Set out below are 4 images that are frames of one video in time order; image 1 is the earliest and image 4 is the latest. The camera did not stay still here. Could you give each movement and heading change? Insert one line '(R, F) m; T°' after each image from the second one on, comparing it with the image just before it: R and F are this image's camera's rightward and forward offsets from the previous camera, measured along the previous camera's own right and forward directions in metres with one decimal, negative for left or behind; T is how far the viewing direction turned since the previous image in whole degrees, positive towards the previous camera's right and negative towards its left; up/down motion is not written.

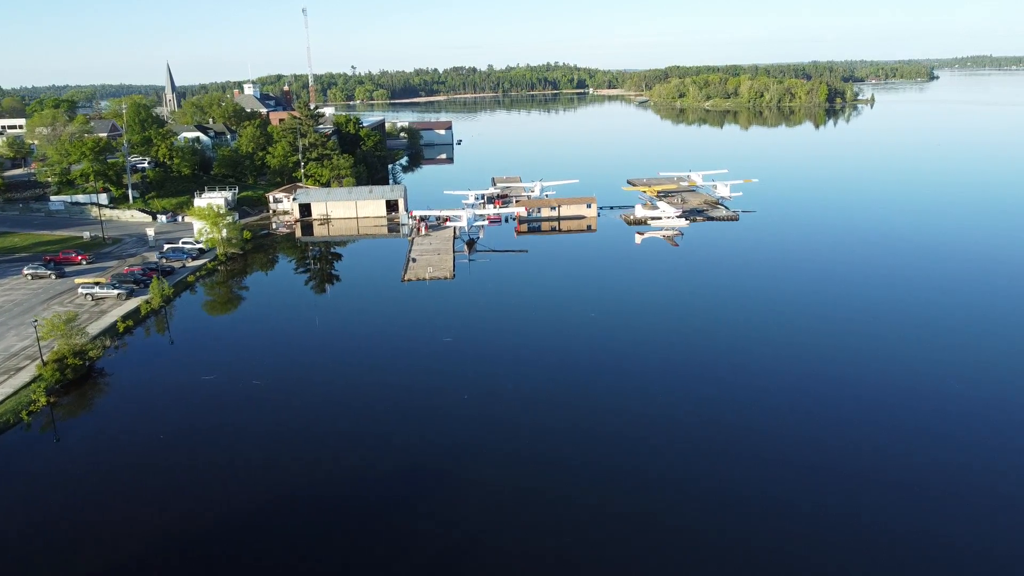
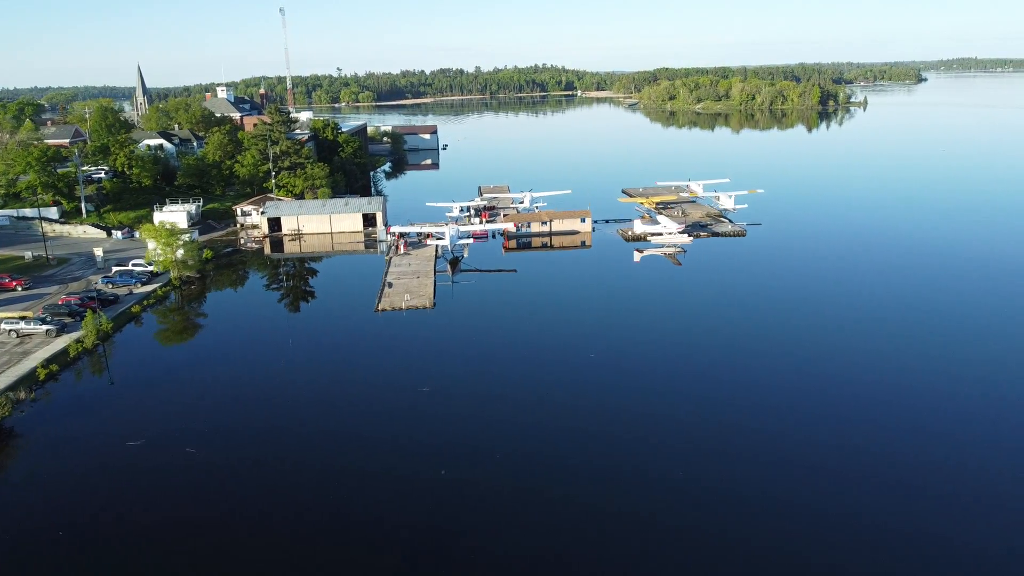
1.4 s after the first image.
(0.0, +2.6) m; +1°
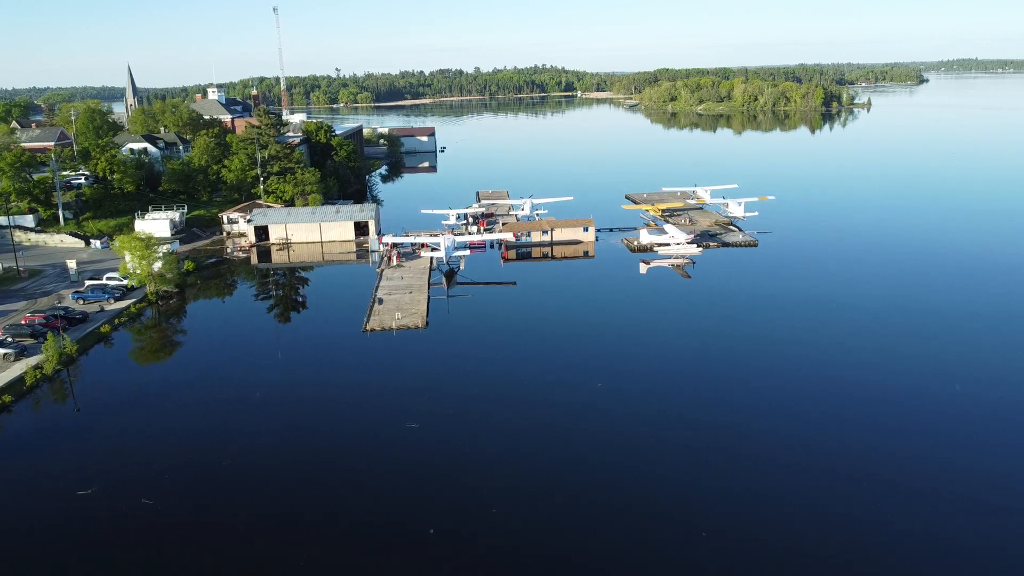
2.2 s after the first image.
(0.0, +1.5) m; 0°
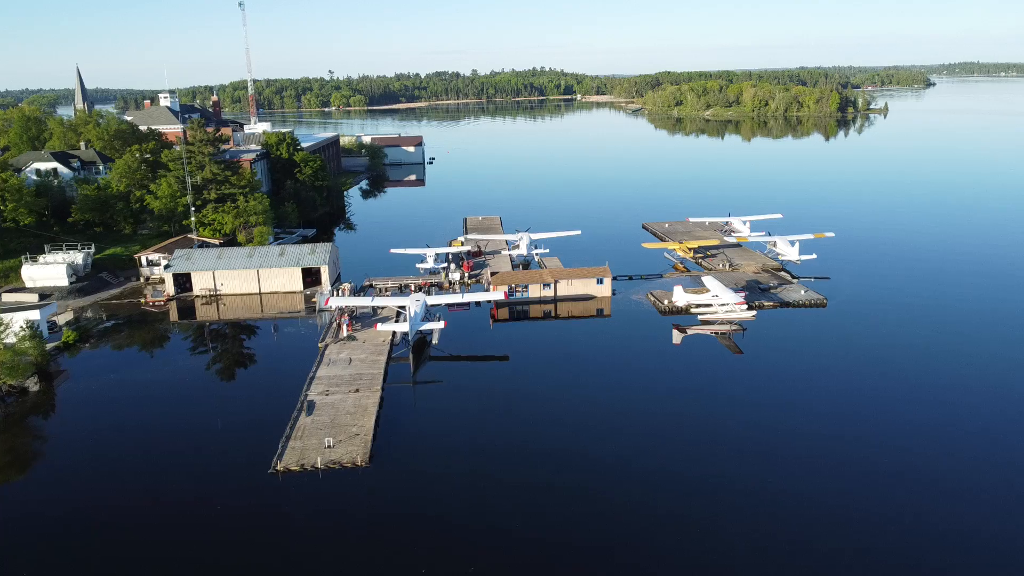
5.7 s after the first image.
(+0.2, +6.8) m; 0°
